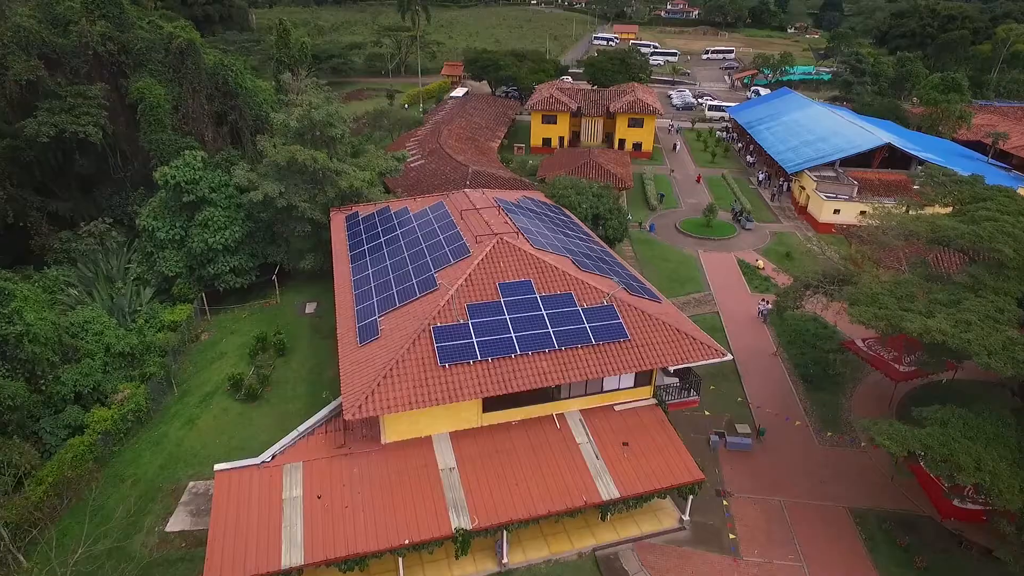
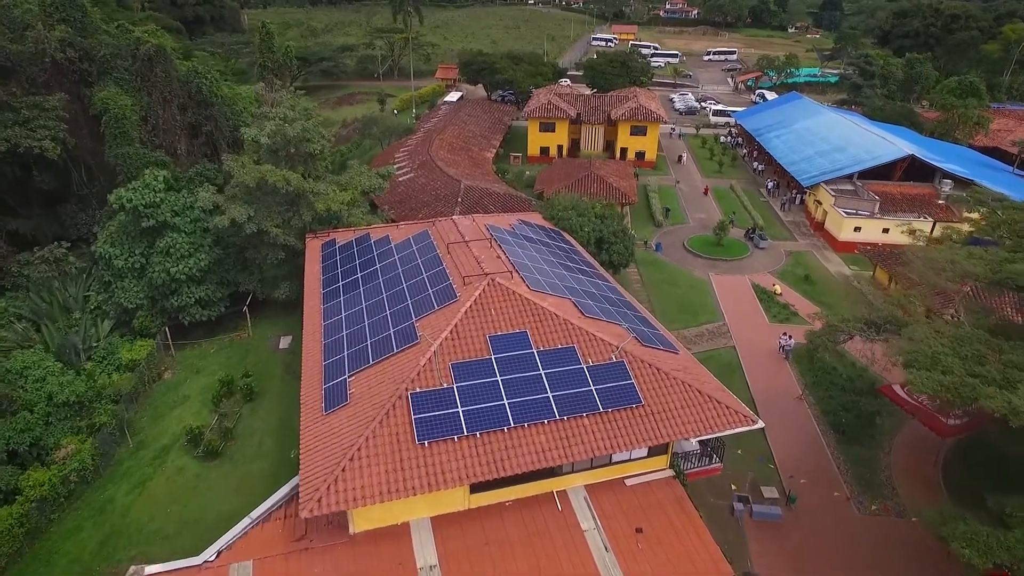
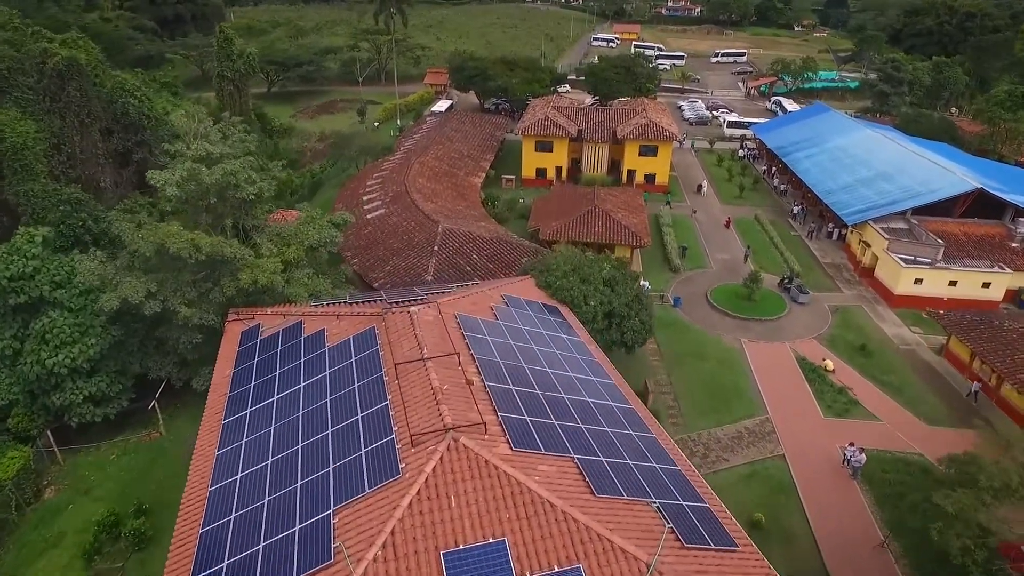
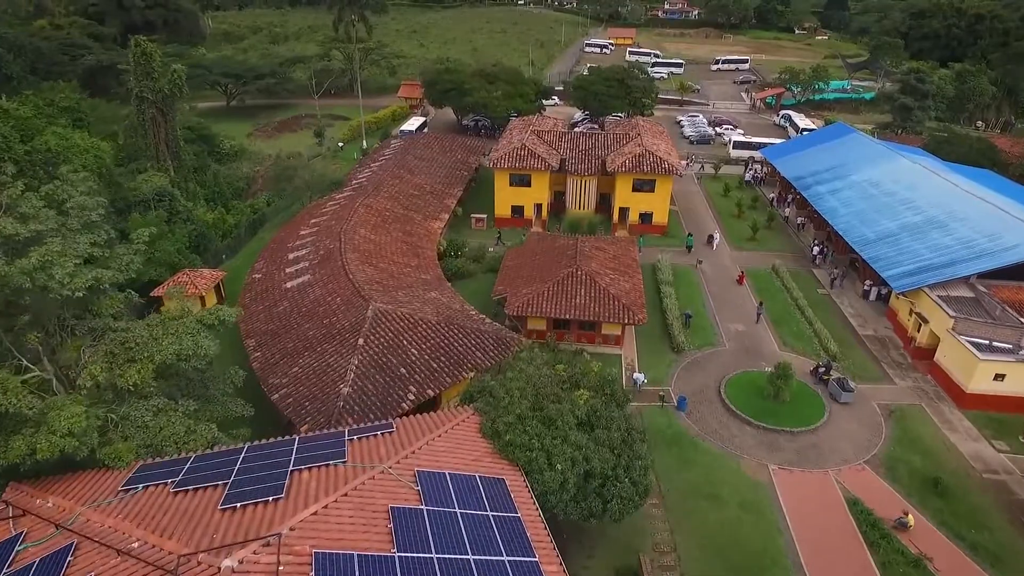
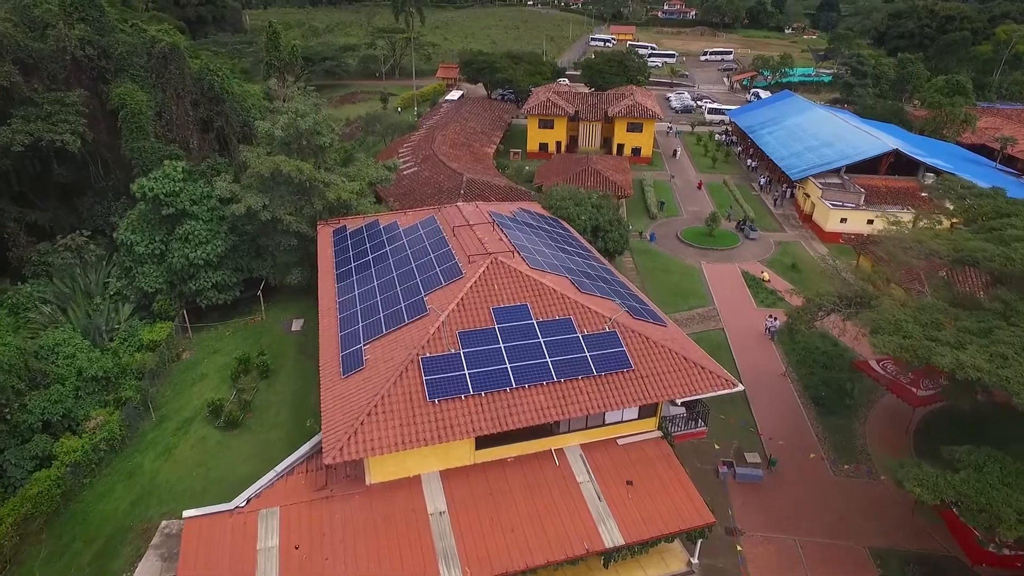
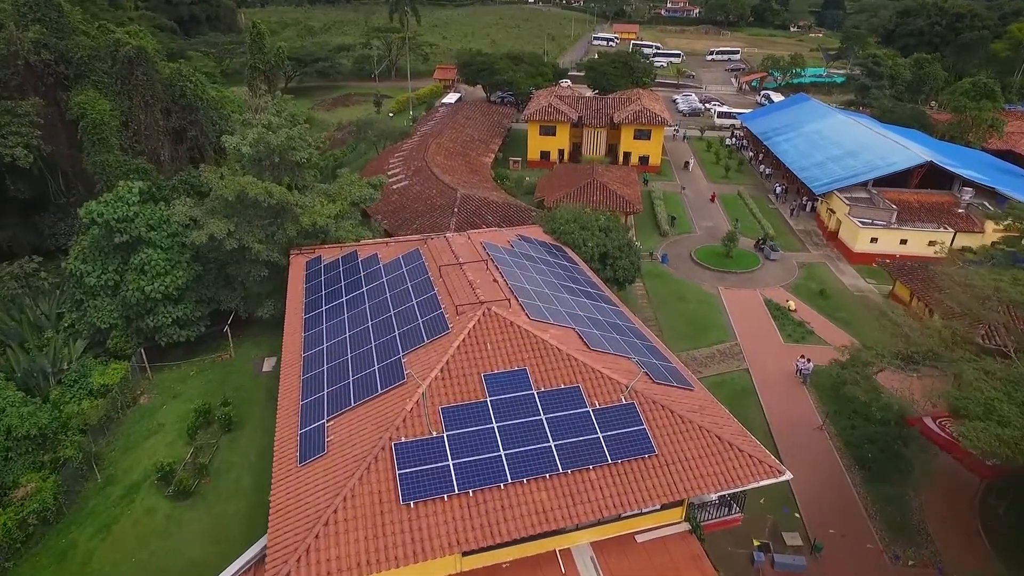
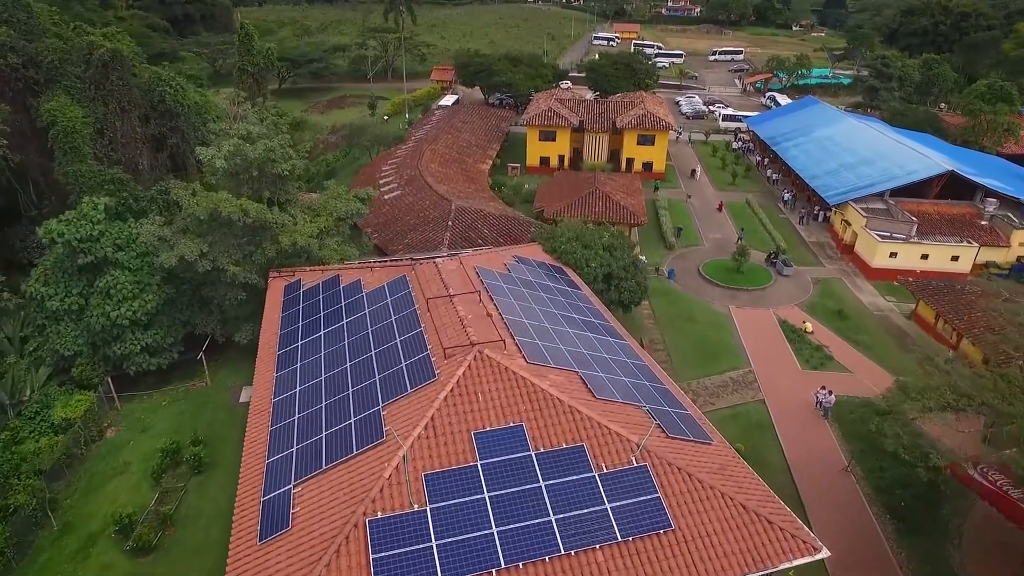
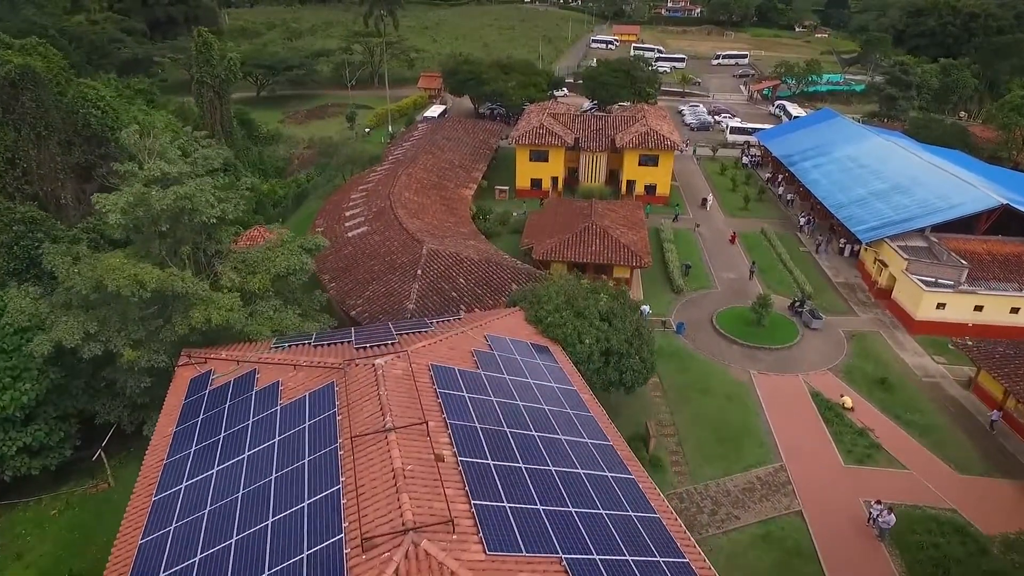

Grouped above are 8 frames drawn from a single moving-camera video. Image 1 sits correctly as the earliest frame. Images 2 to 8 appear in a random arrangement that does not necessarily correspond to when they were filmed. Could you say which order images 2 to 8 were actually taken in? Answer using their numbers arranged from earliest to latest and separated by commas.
5, 2, 6, 7, 3, 8, 4
